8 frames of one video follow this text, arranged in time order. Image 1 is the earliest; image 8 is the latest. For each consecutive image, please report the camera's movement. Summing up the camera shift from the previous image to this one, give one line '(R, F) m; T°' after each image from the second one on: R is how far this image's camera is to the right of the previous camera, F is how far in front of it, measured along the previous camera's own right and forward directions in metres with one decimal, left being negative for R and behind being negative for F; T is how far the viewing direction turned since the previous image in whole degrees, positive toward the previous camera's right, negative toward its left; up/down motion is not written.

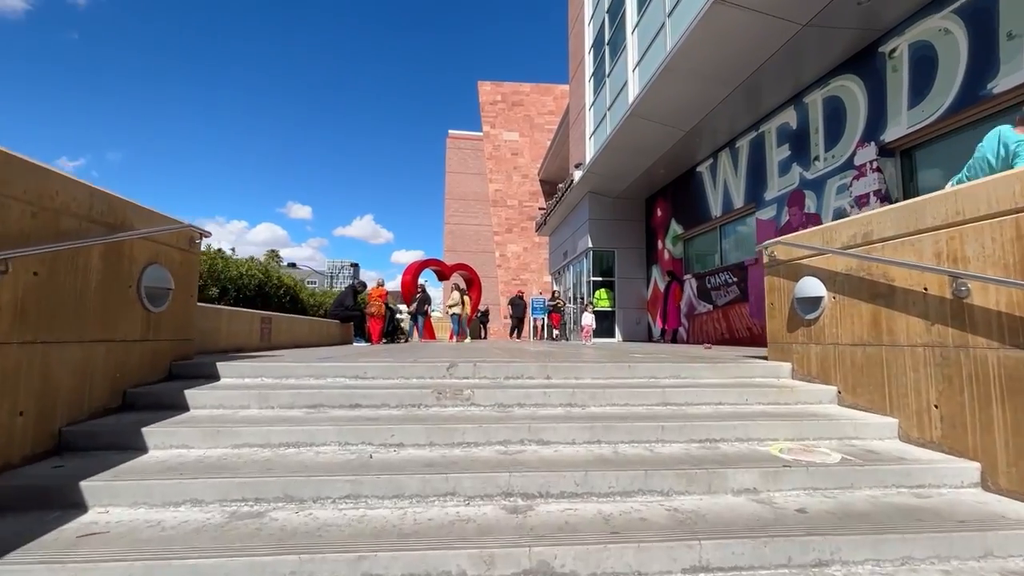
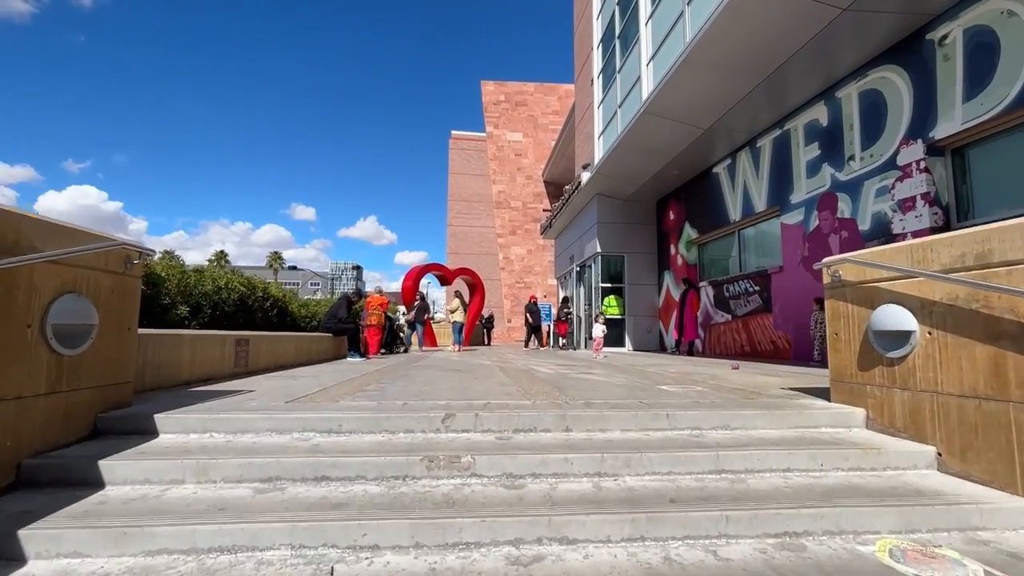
(0.0, +0.8) m; 0°
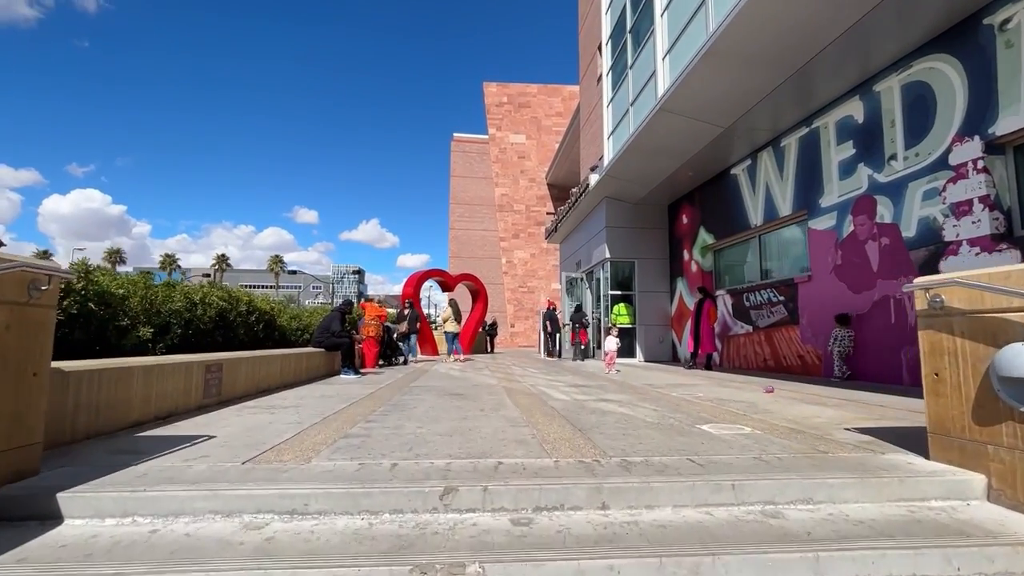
(-0.1, +0.7) m; 0°
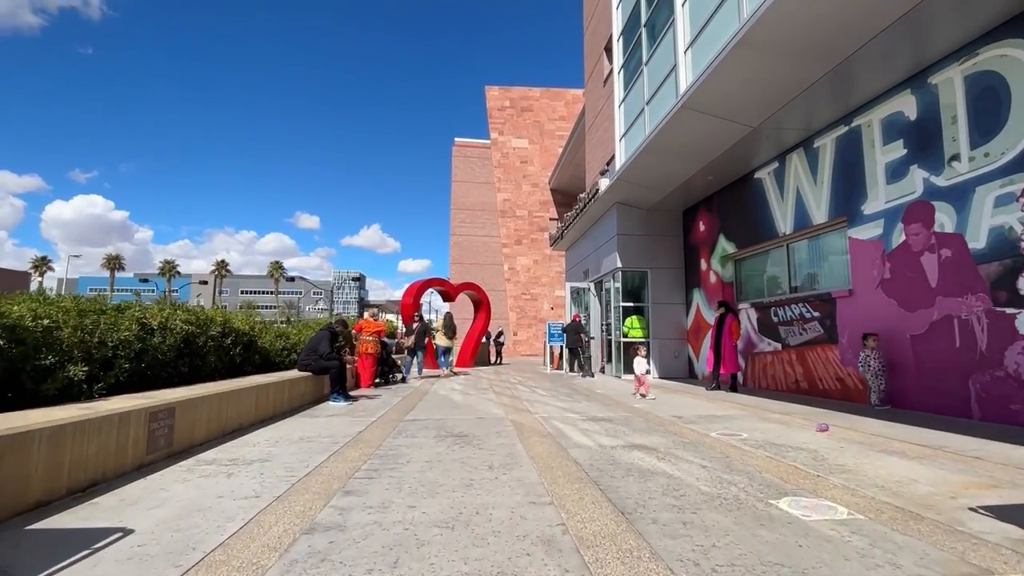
(-0.1, +0.9) m; 0°
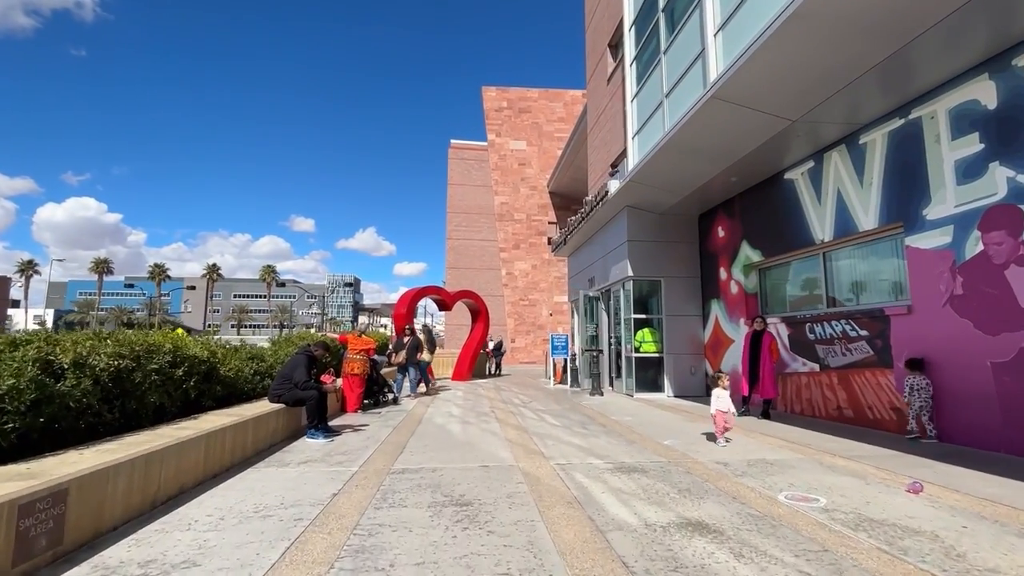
(-0.2, +1.1) m; +1°
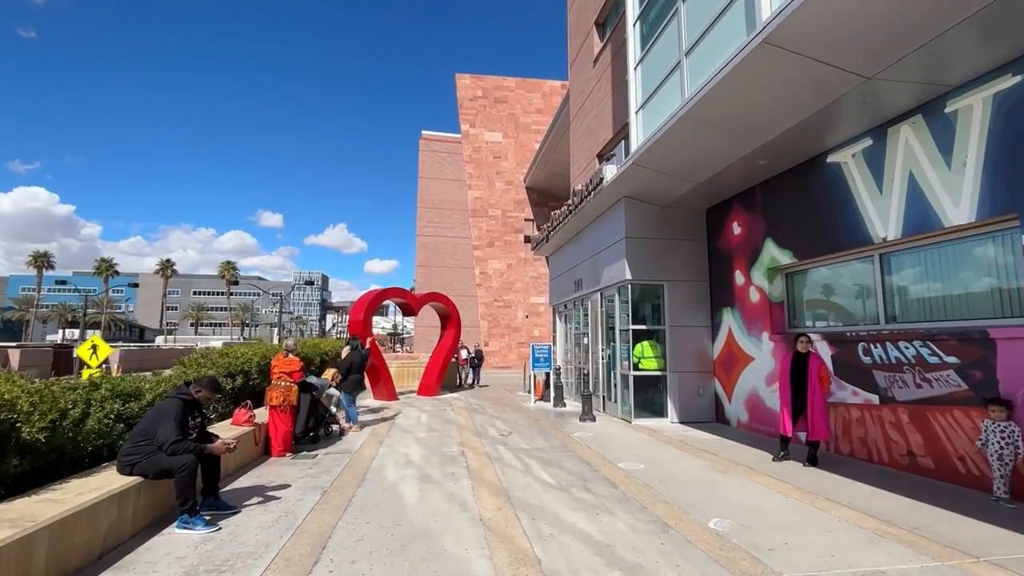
(-0.1, +2.2) m; +3°
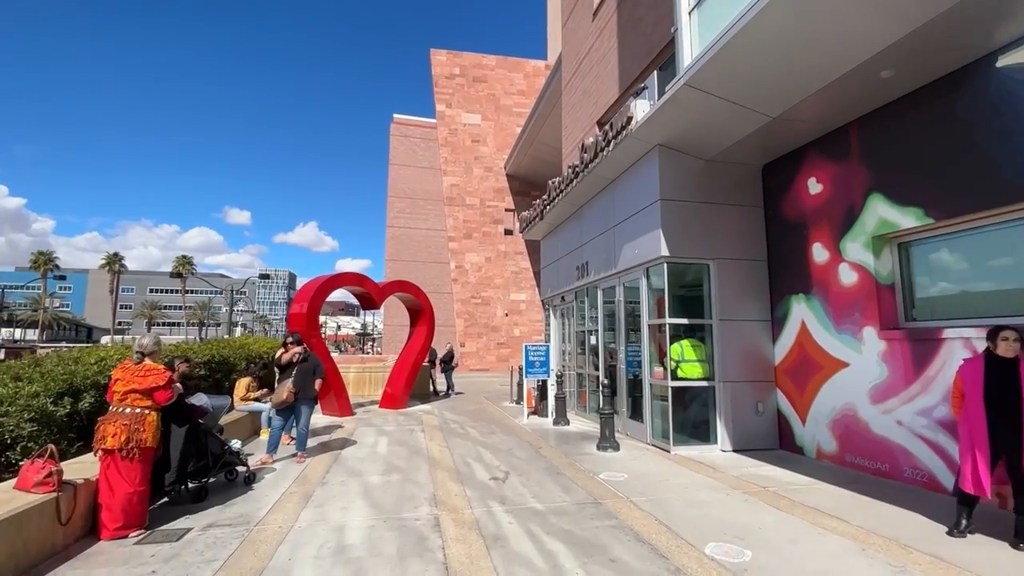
(-0.3, +3.1) m; +3°
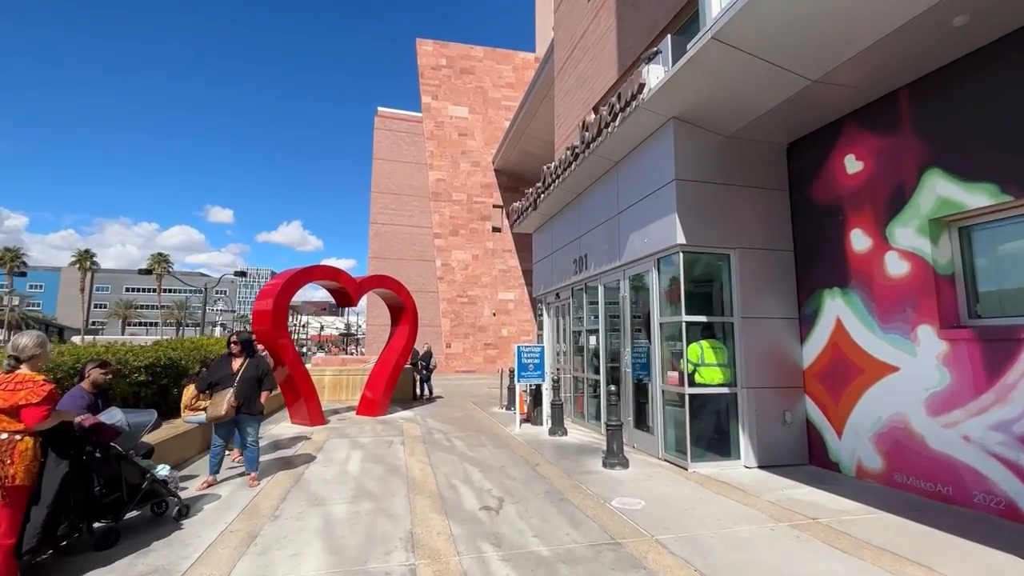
(-0.1, +1.1) m; +2°
